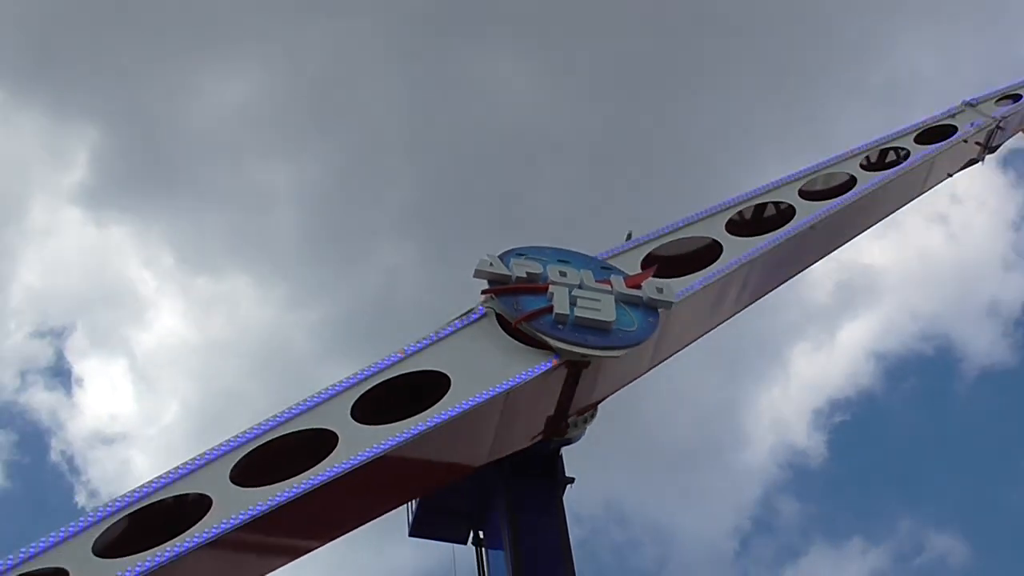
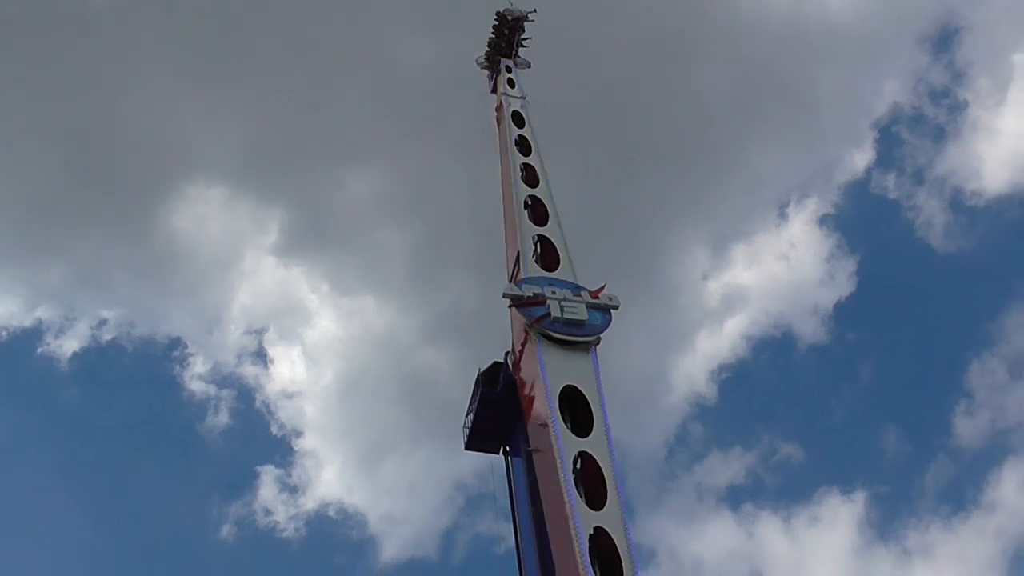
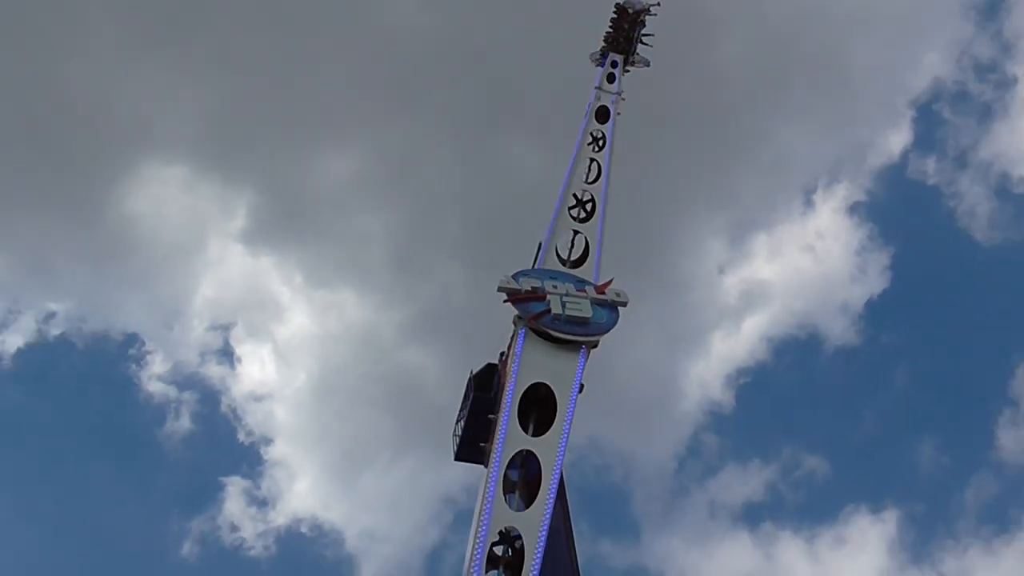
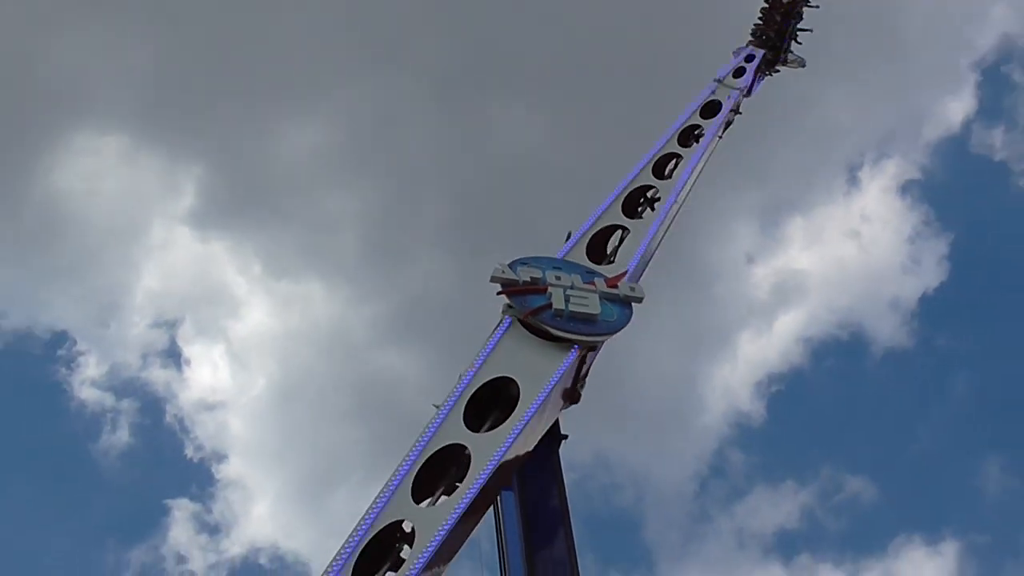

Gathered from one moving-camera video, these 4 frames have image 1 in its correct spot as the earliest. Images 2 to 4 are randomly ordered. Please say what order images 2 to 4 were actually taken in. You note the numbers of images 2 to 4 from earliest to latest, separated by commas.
4, 3, 2
